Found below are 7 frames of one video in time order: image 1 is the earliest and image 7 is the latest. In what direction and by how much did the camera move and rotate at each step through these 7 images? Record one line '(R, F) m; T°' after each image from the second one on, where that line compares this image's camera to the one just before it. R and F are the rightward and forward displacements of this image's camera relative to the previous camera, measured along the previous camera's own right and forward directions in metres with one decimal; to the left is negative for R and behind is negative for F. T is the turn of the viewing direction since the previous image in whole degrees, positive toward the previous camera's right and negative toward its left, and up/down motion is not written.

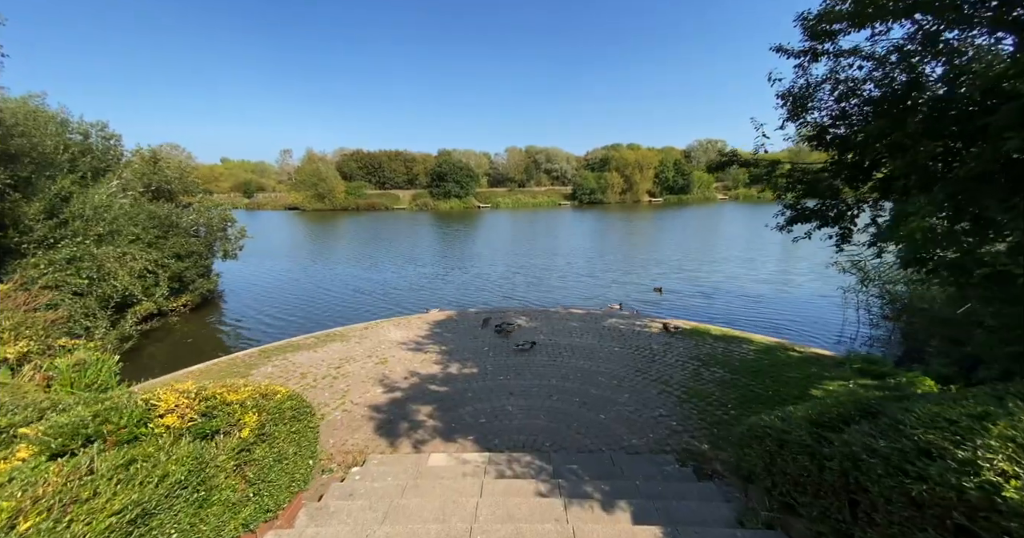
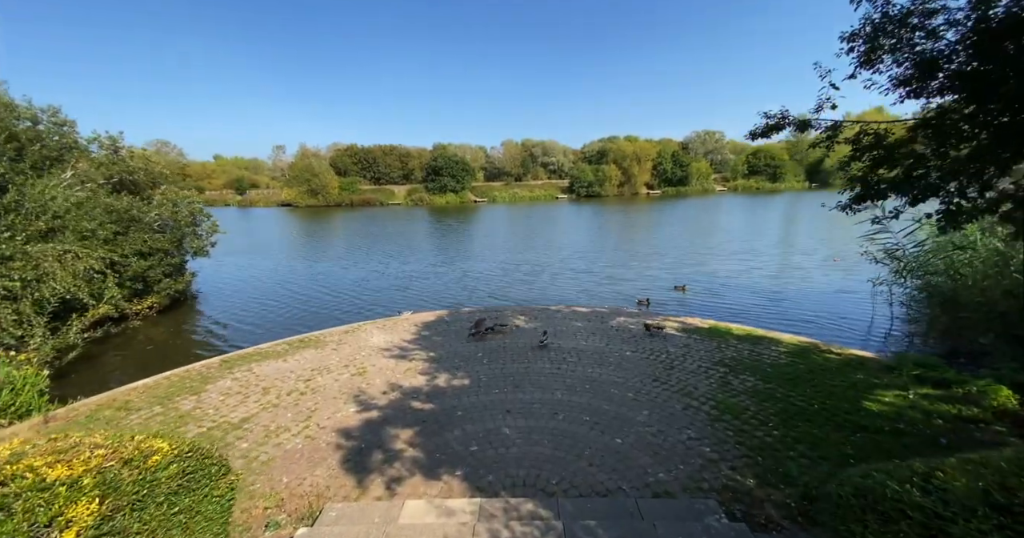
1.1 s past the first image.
(+0.1, +1.9) m; 0°
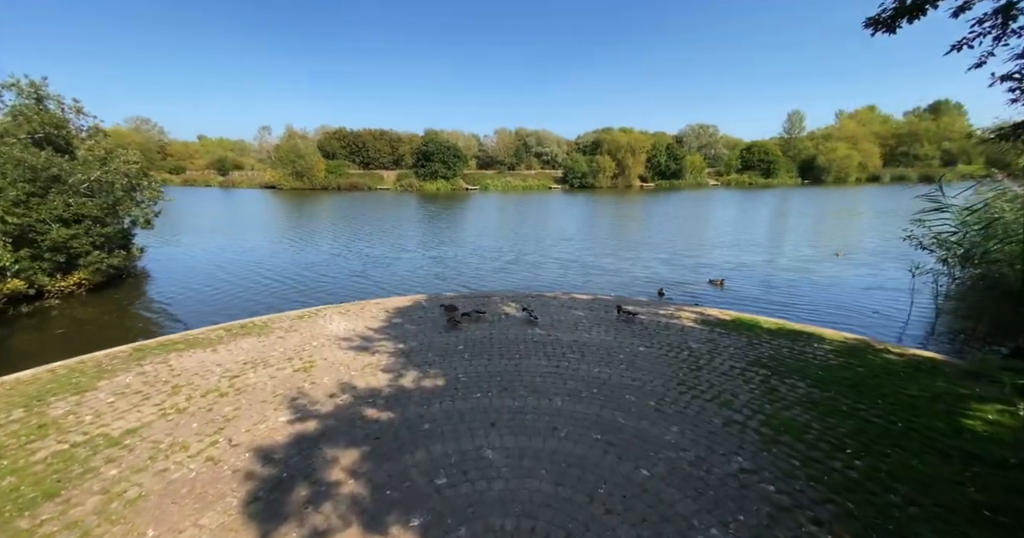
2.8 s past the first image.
(0.0, +2.5) m; +1°
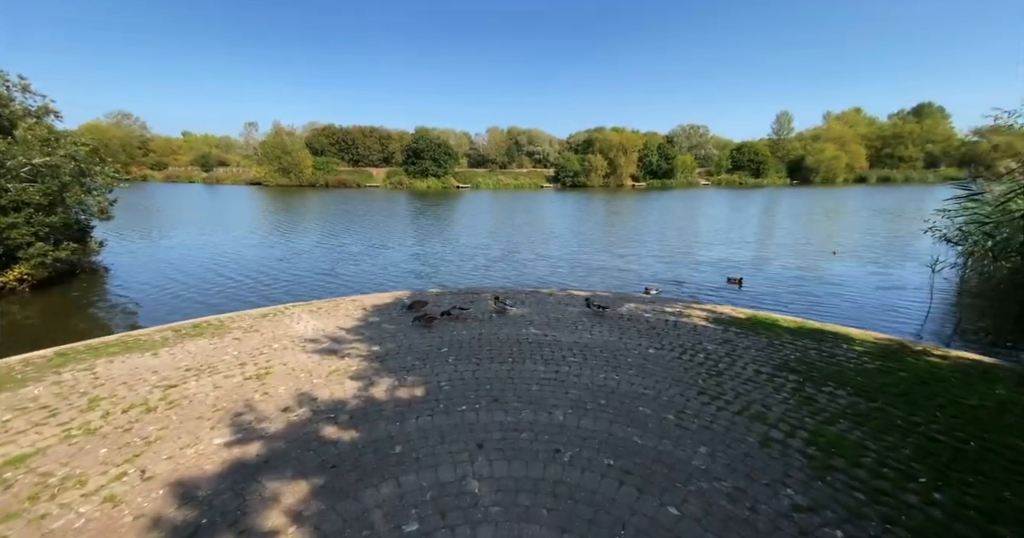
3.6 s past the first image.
(0.0, +1.4) m; +1°
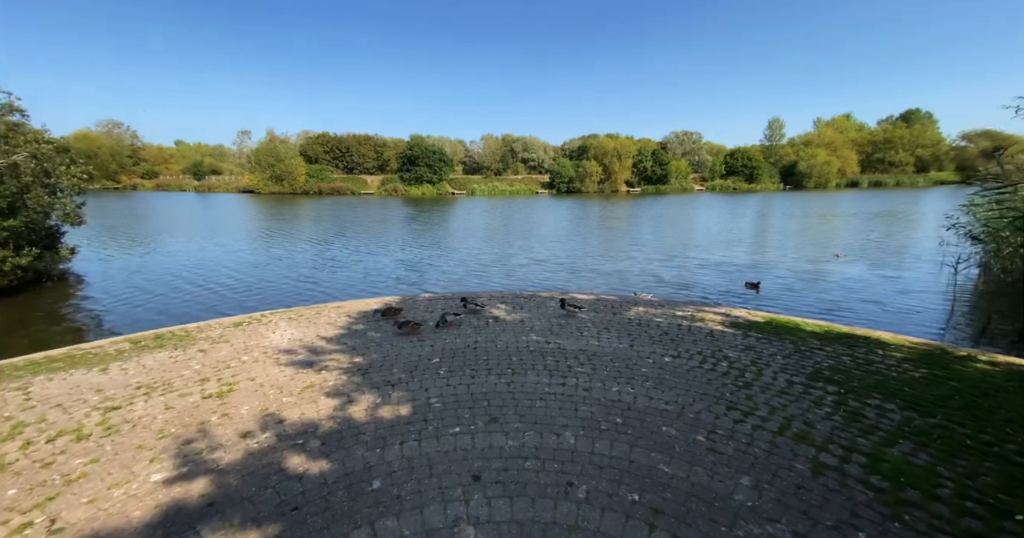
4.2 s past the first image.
(-0.1, +1.0) m; +1°
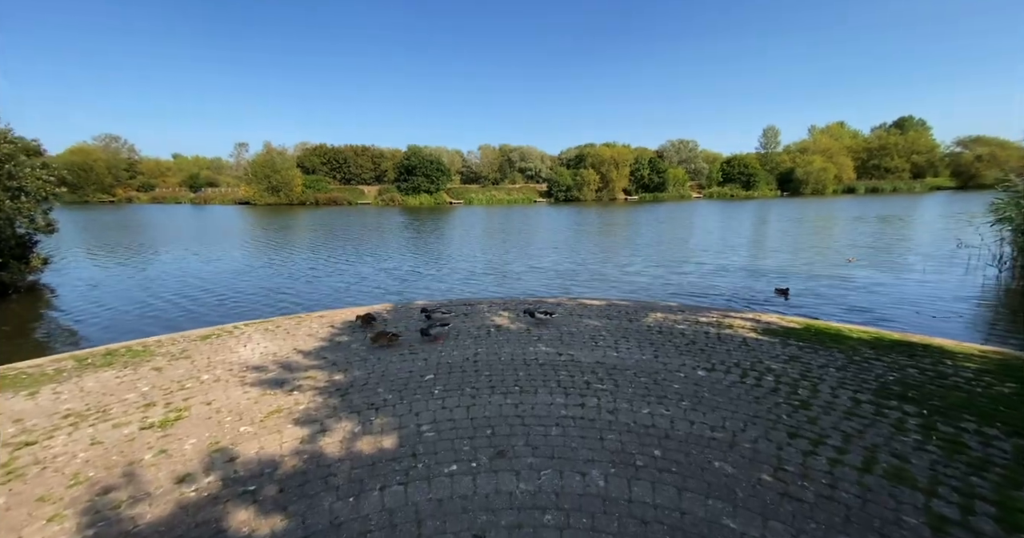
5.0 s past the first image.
(-0.1, +1.2) m; 0°
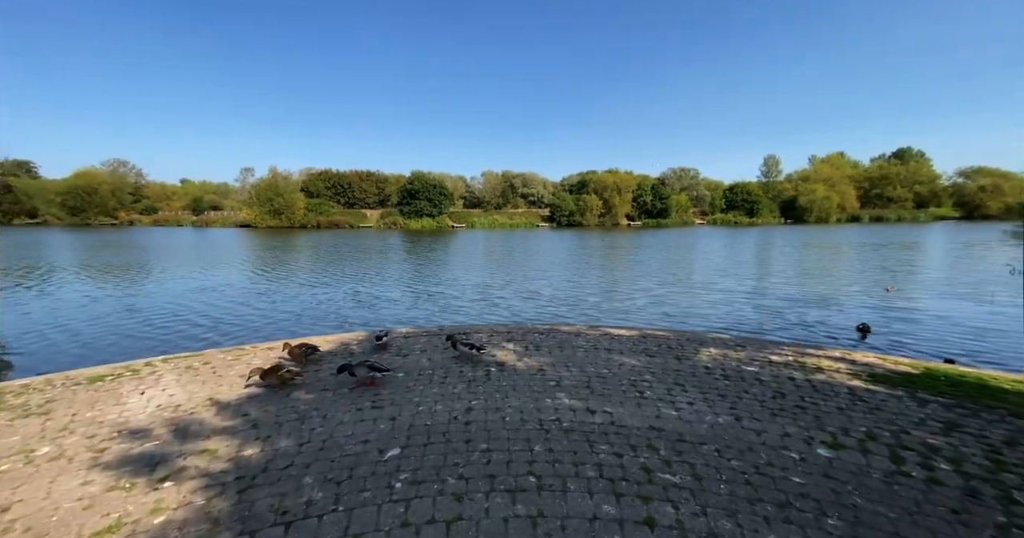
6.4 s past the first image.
(-0.1, +2.6) m; 0°
